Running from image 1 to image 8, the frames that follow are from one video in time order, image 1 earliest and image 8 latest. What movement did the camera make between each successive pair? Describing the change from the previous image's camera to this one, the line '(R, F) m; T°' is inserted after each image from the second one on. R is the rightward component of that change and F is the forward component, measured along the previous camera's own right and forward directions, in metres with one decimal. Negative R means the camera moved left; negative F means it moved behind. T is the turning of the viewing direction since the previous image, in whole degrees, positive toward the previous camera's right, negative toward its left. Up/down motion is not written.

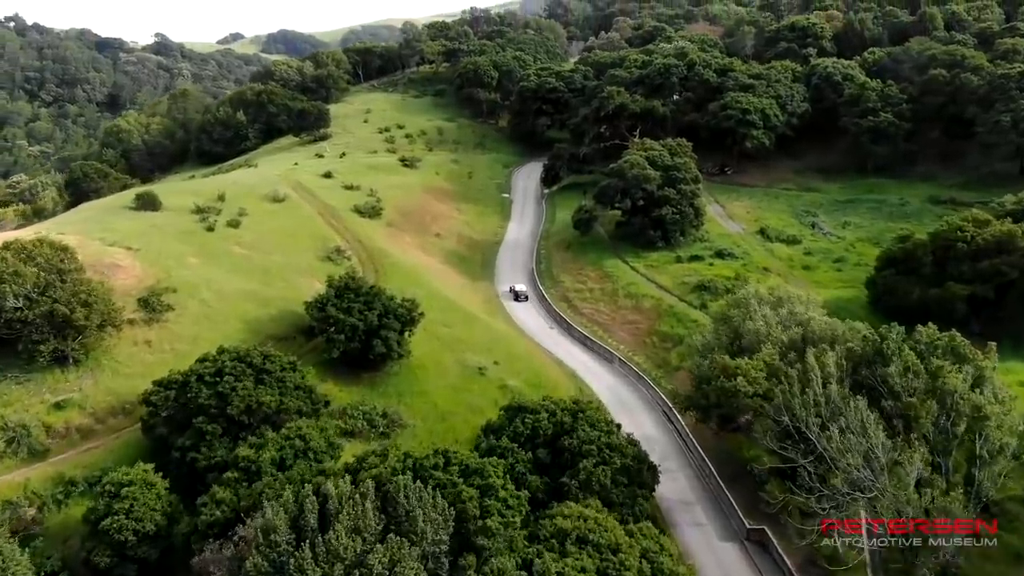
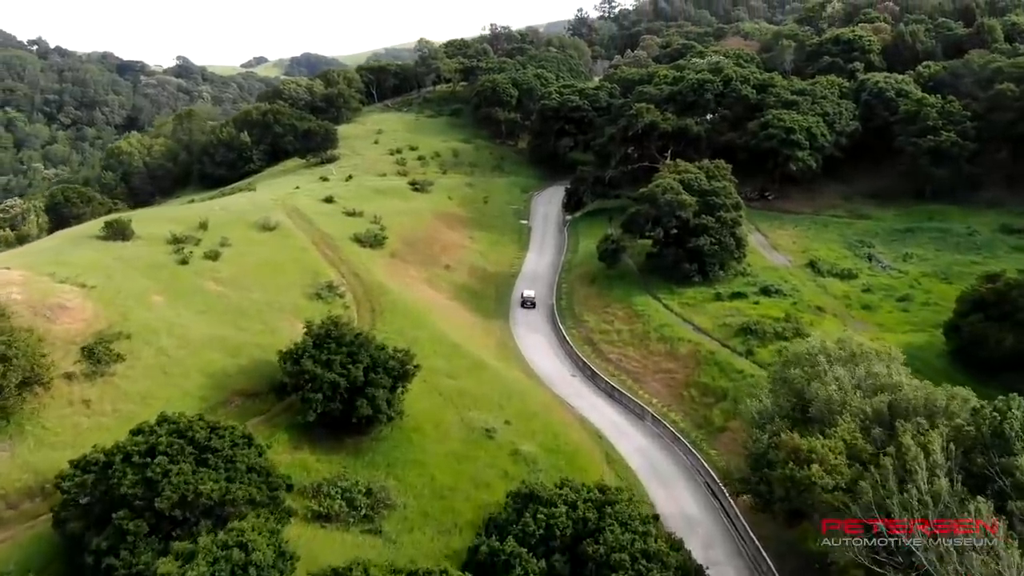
(+0.4, +7.0) m; -2°
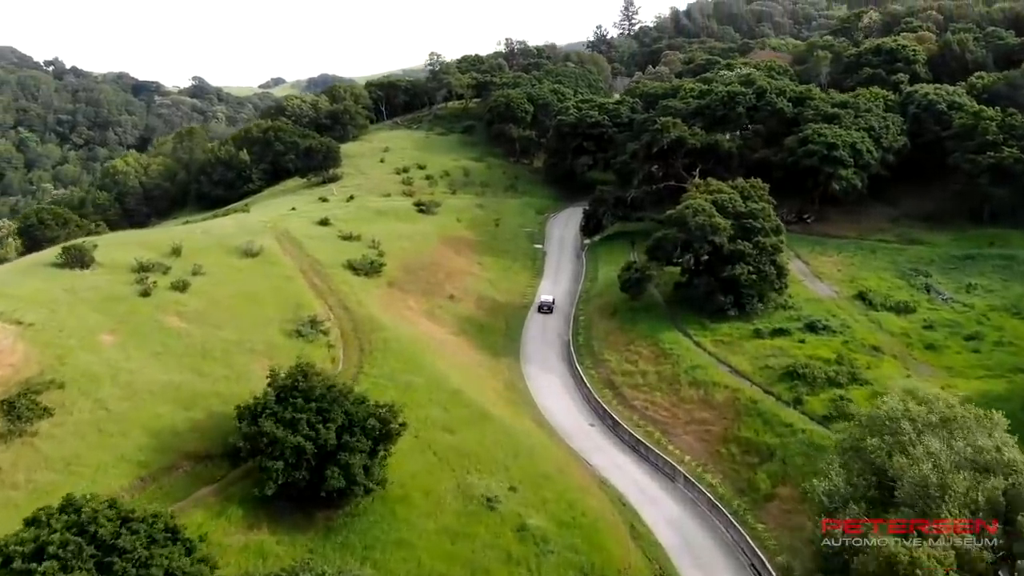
(+0.4, +6.2) m; -1°
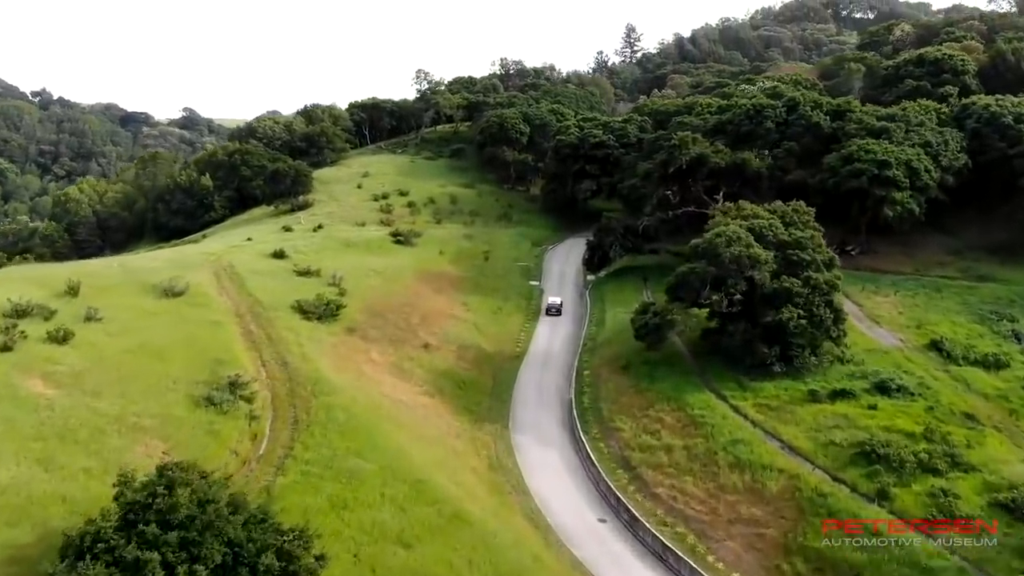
(+0.5, +10.1) m; 0°
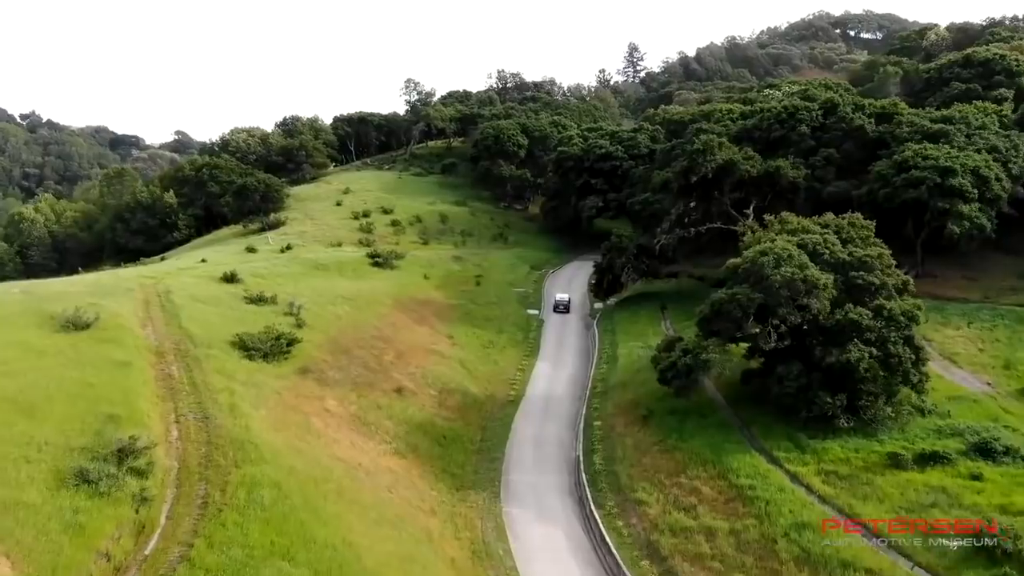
(+0.3, +8.2) m; 0°
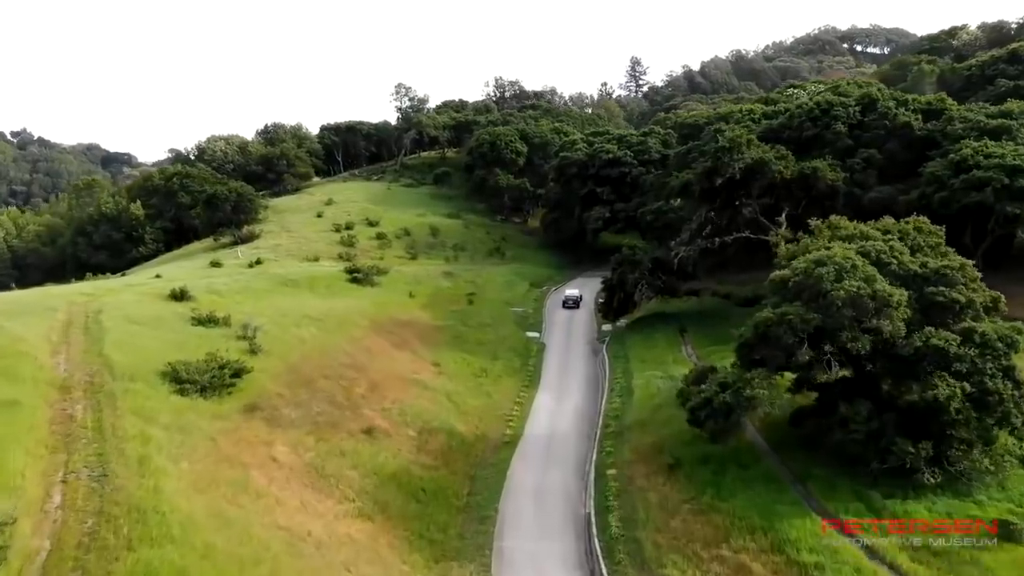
(+0.2, +6.3) m; 0°
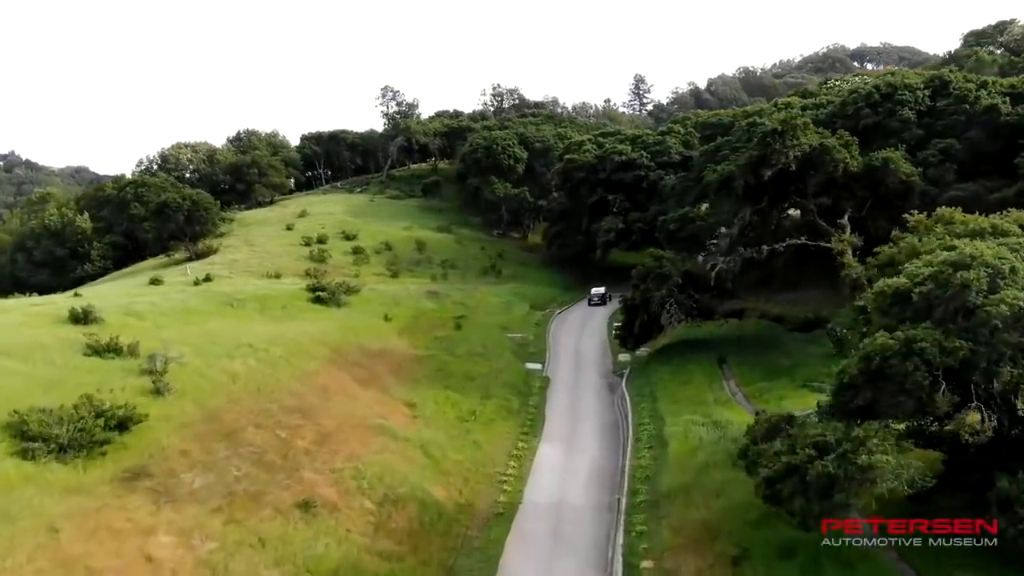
(+0.1, +8.3) m; 0°
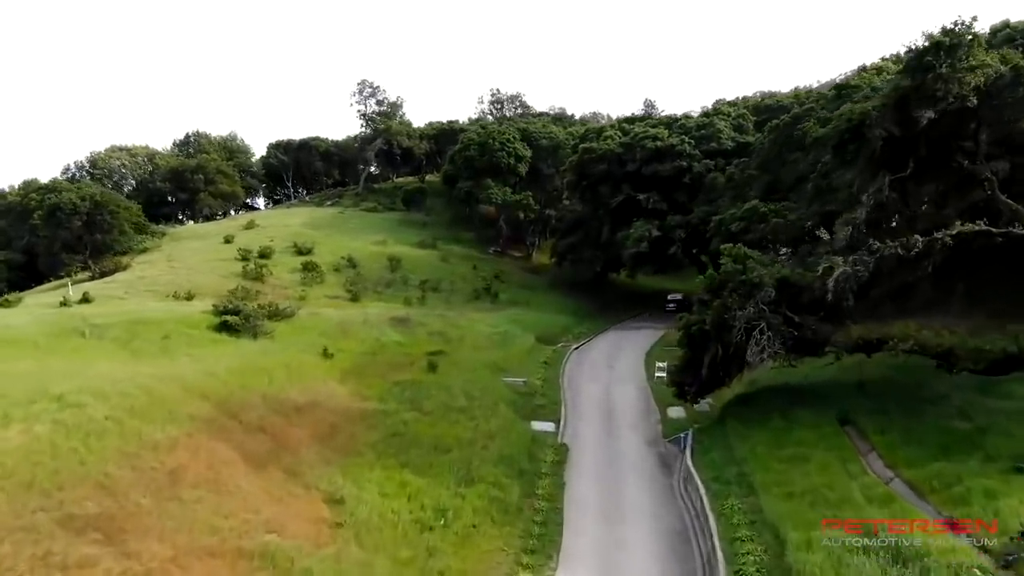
(+0.1, +12.5) m; 0°
